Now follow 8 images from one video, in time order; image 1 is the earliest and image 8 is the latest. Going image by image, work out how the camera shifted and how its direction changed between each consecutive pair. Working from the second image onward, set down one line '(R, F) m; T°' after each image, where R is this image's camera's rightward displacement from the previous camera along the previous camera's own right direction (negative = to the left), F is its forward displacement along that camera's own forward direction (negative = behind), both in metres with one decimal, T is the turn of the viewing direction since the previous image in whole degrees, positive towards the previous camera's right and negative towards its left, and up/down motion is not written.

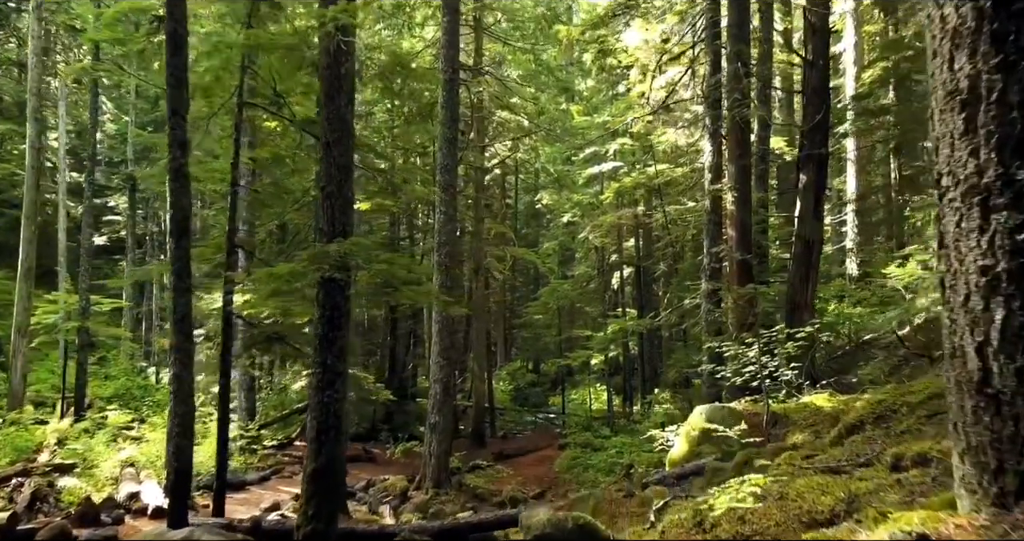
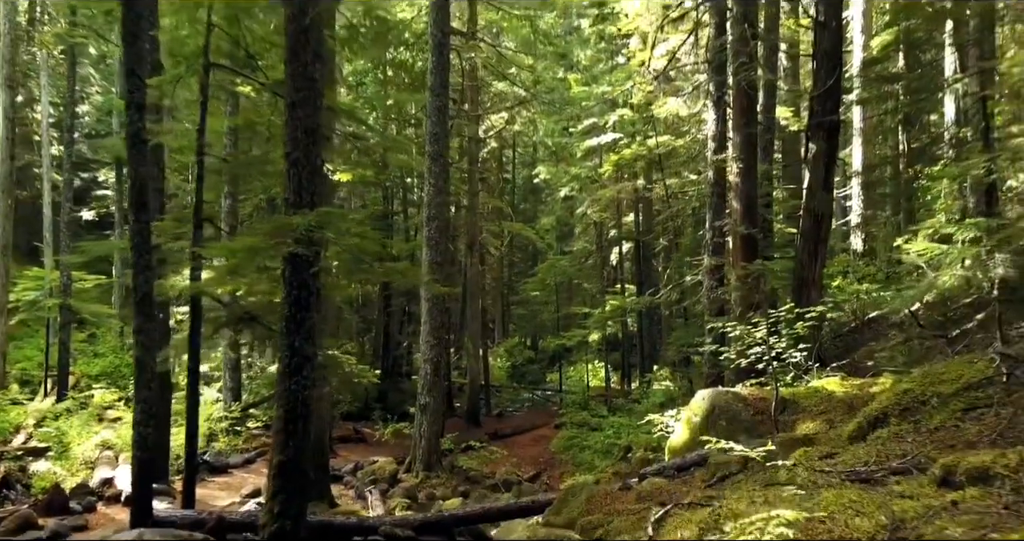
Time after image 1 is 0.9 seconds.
(+0.1, +0.6) m; 0°
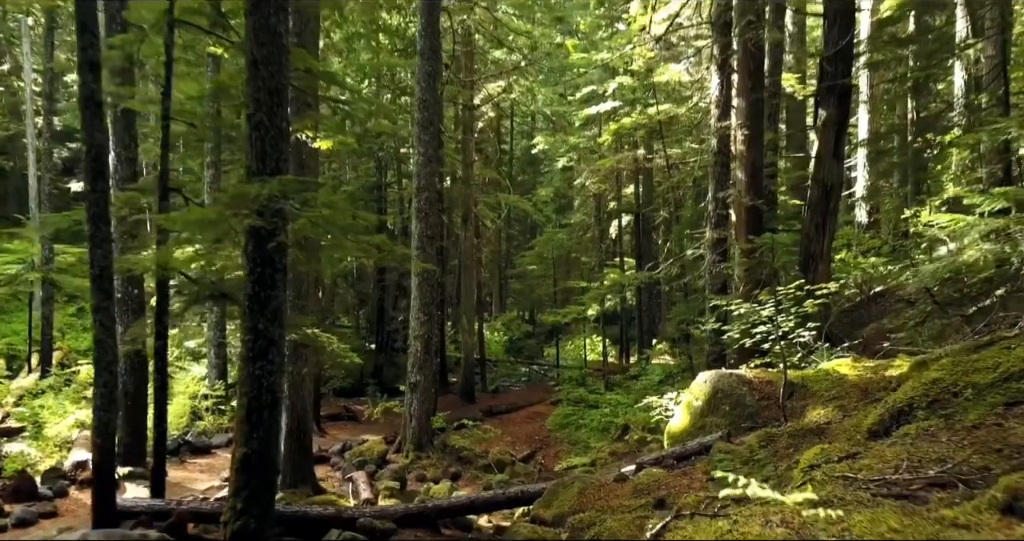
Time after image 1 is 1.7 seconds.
(+0.1, +0.5) m; 0°
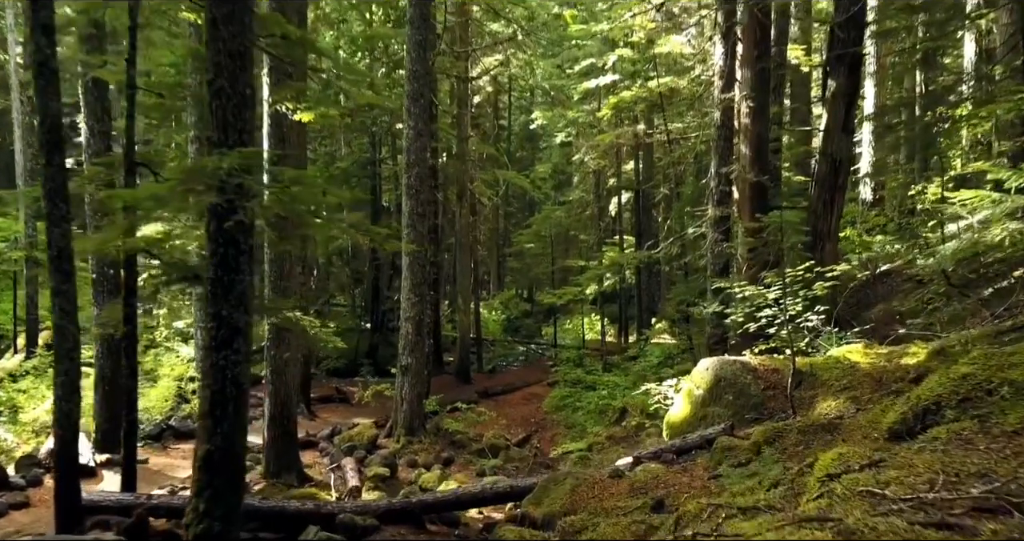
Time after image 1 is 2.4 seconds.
(+0.1, +0.5) m; 0°
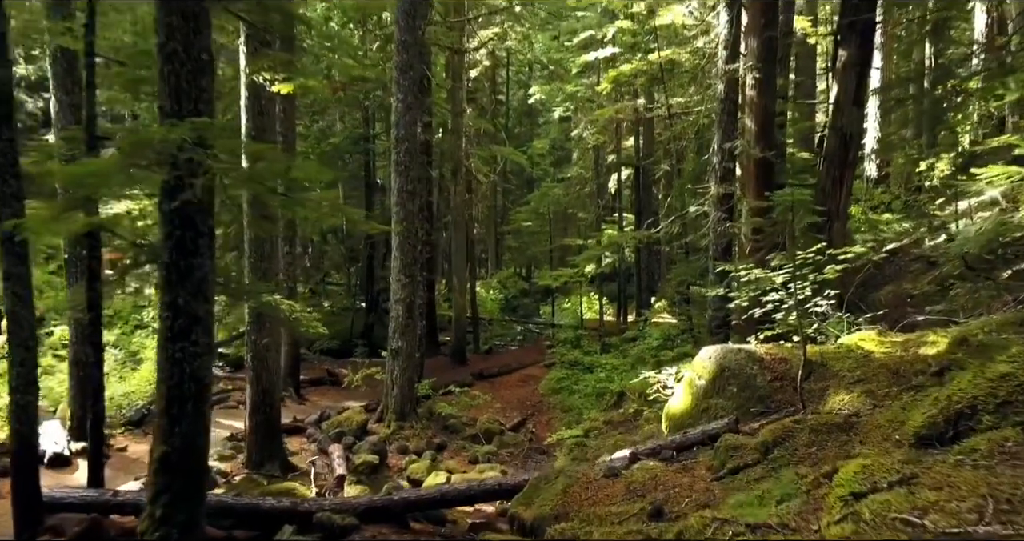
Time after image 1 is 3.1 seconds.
(+0.1, +0.5) m; 0°
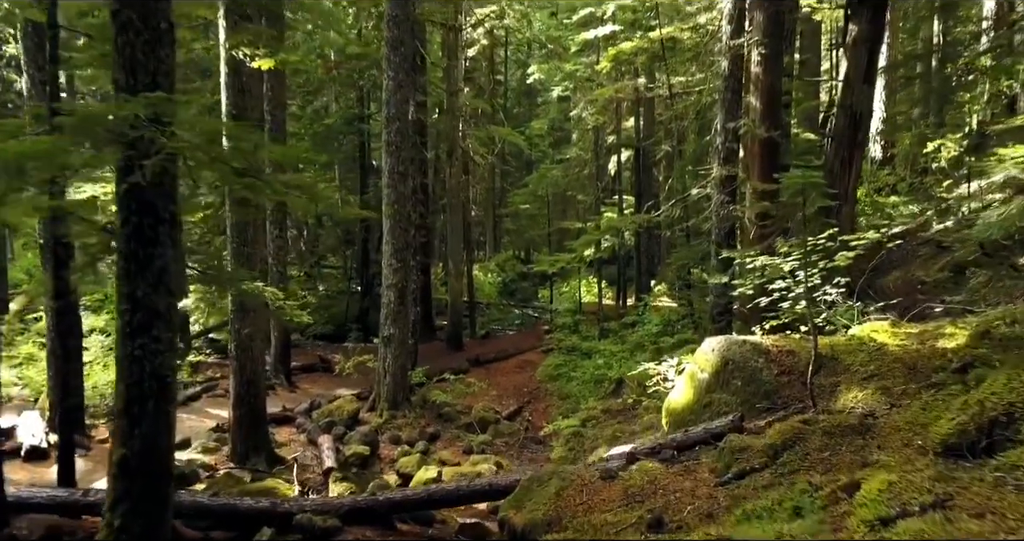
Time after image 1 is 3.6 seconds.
(+0.1, +0.4) m; 0°
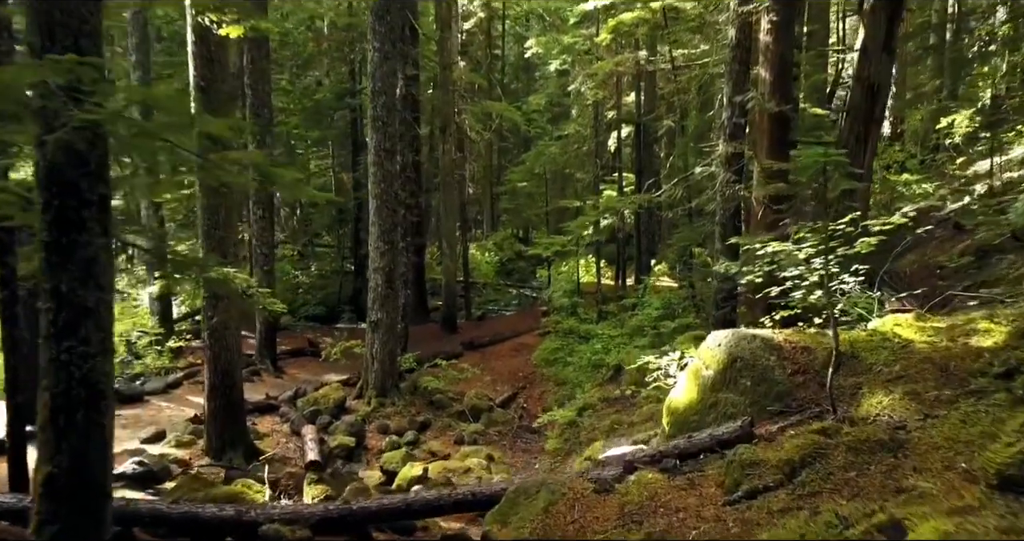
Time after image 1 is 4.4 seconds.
(+0.1, +0.5) m; 0°
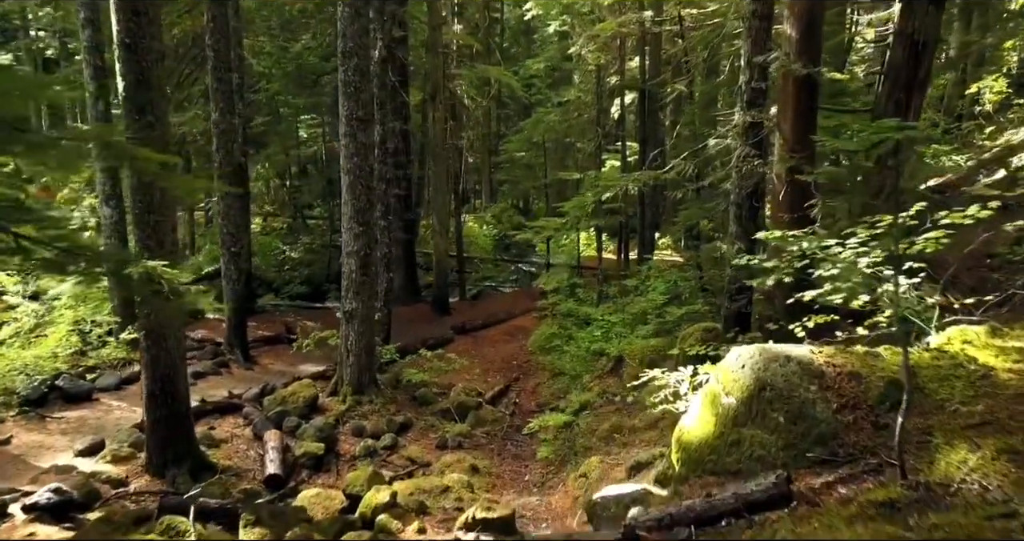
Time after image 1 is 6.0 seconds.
(+0.2, +1.1) m; 0°
